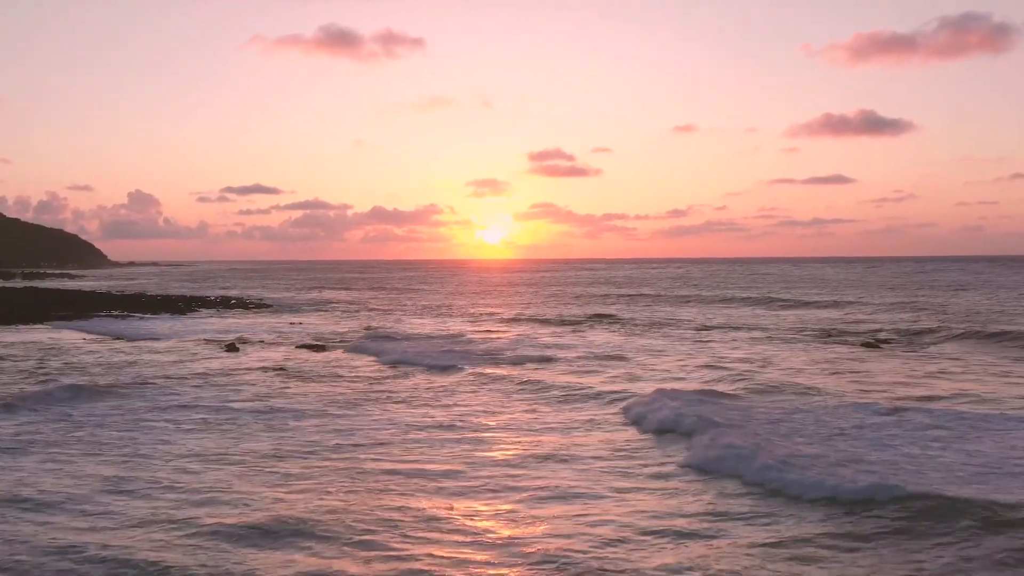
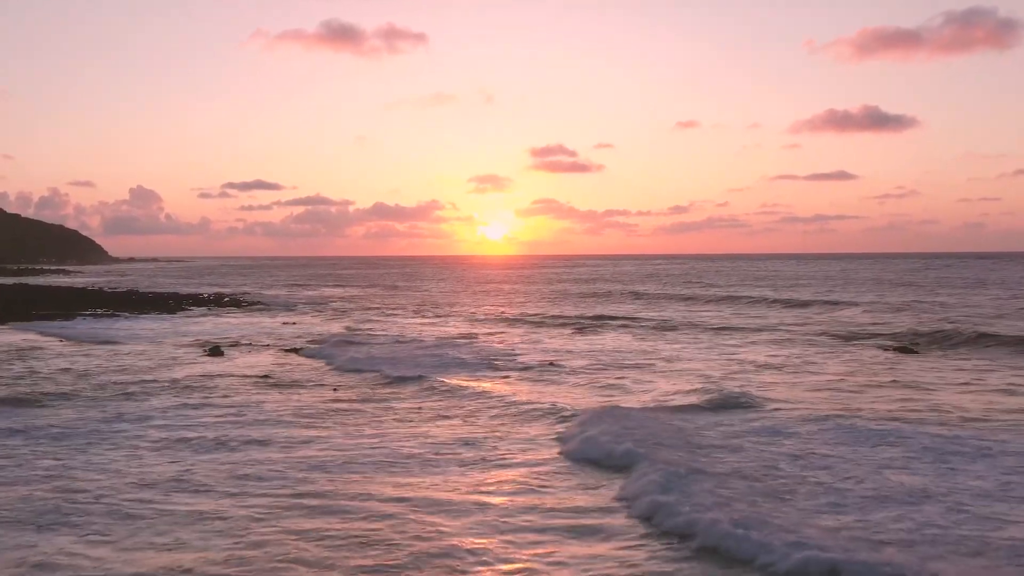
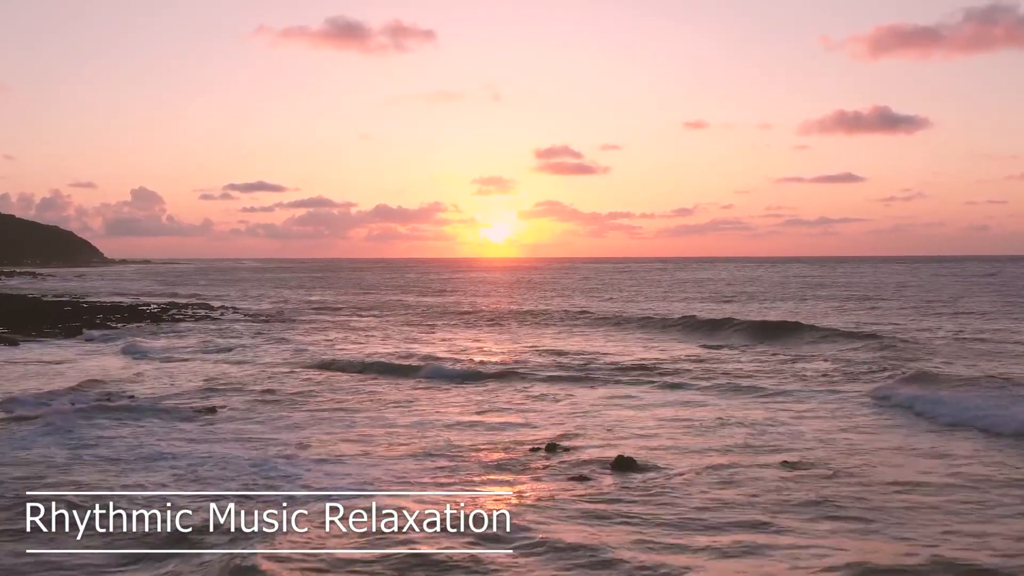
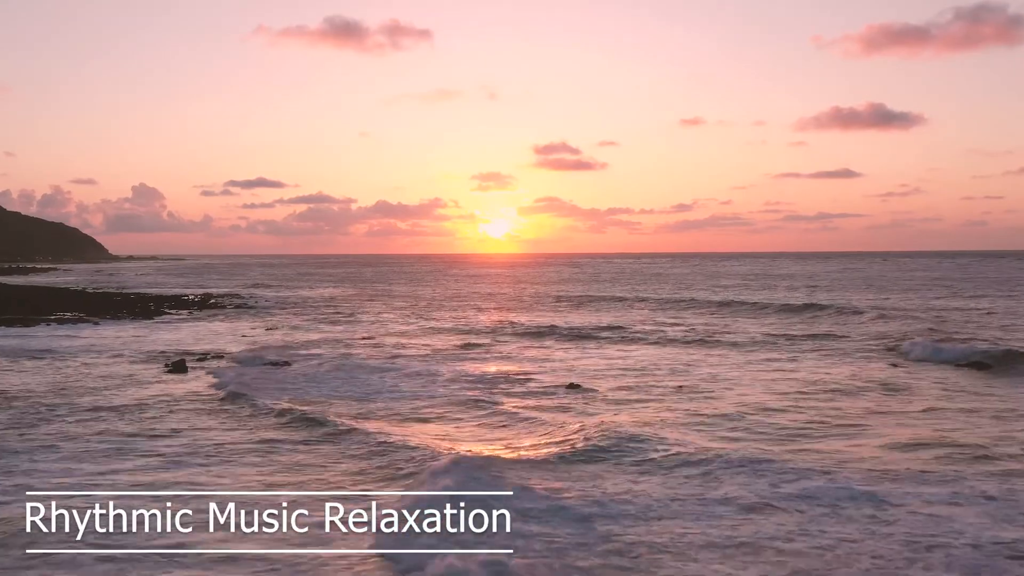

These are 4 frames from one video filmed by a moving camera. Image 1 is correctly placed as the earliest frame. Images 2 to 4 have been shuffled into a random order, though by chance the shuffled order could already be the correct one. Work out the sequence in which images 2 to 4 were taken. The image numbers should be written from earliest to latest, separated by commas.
2, 4, 3
